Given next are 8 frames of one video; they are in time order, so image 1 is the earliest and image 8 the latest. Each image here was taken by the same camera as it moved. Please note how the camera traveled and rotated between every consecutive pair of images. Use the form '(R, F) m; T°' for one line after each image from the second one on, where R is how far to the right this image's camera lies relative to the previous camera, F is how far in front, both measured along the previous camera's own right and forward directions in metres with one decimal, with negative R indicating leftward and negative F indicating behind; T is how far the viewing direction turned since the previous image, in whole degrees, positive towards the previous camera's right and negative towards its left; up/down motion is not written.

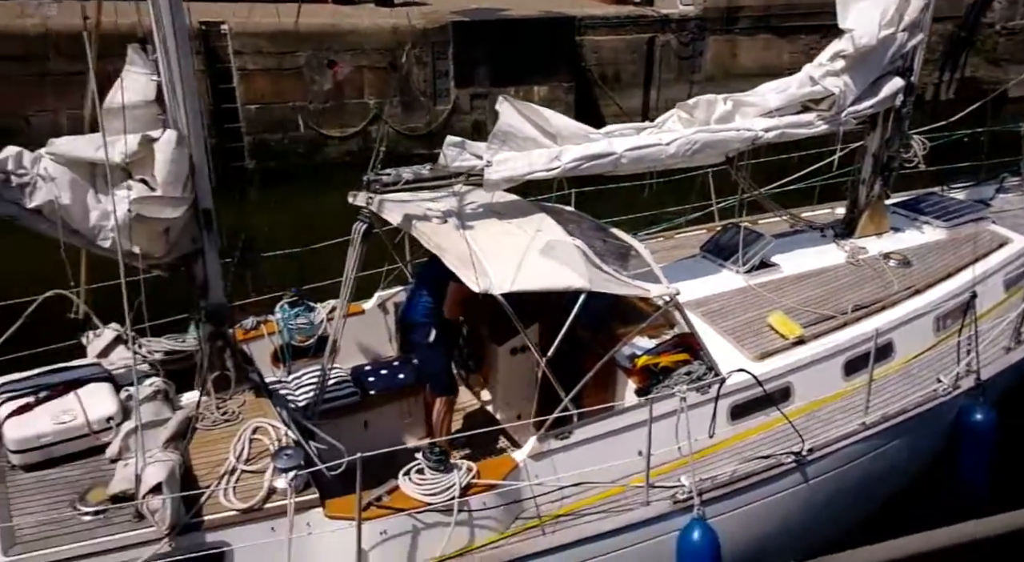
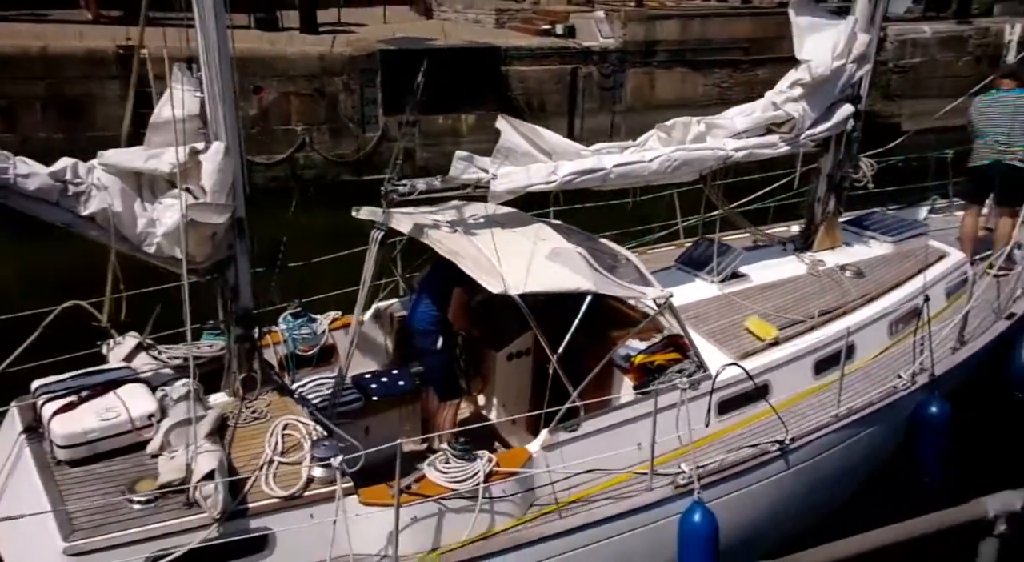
(-0.3, -0.3) m; +4°
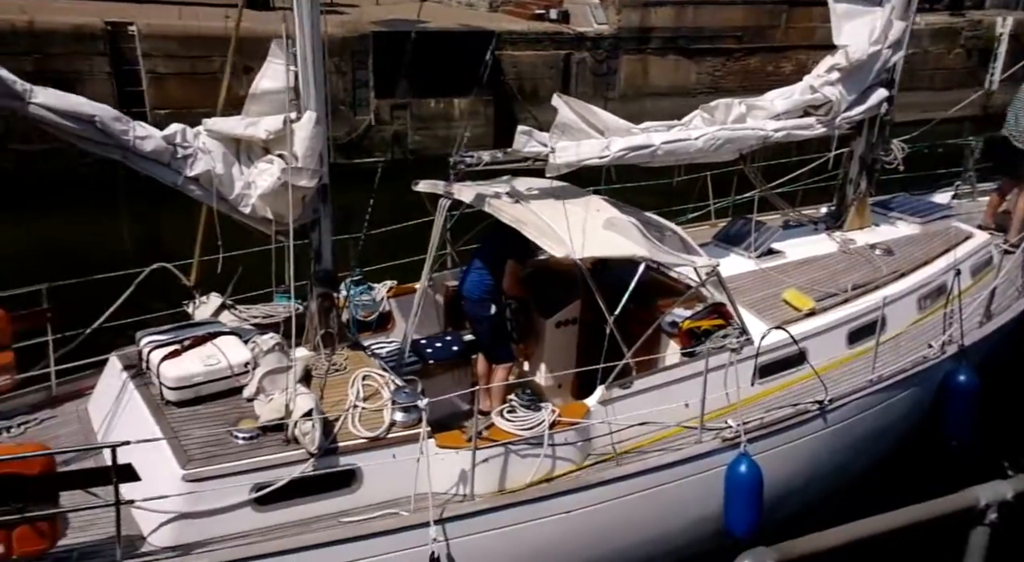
(-0.2, -0.3) m; -1°
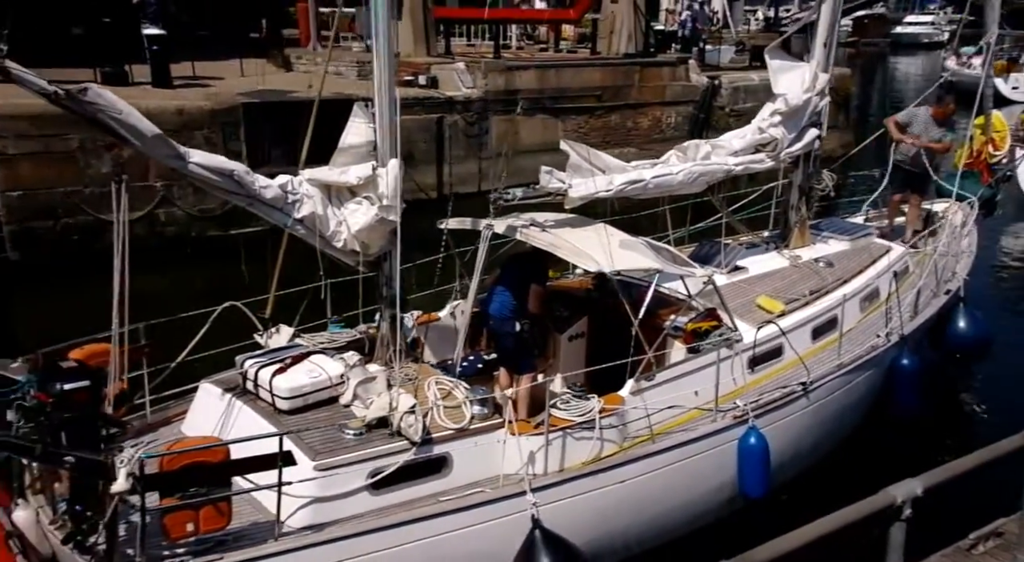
(-0.7, -0.8) m; +6°
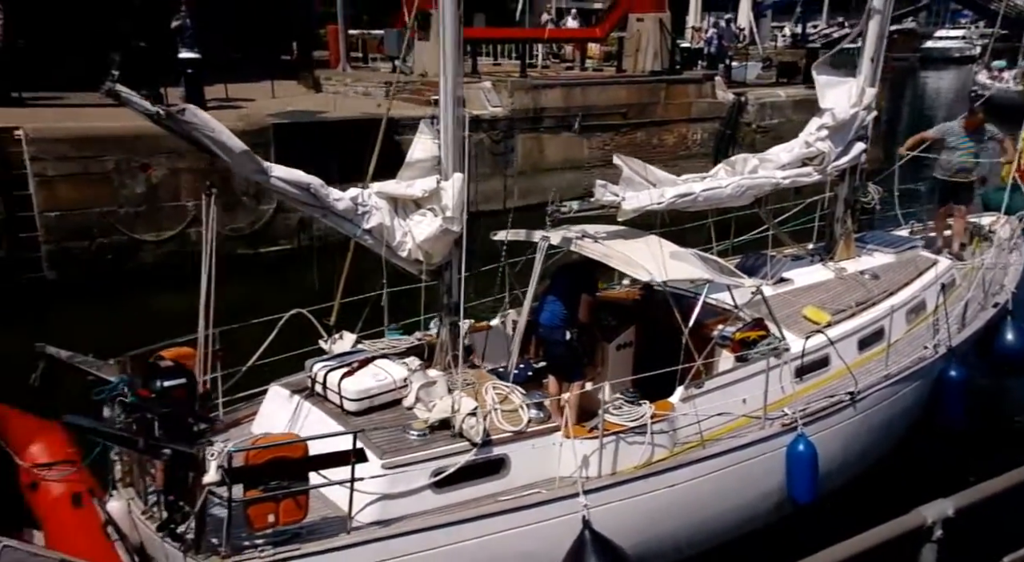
(-0.1, -0.2) m; -2°
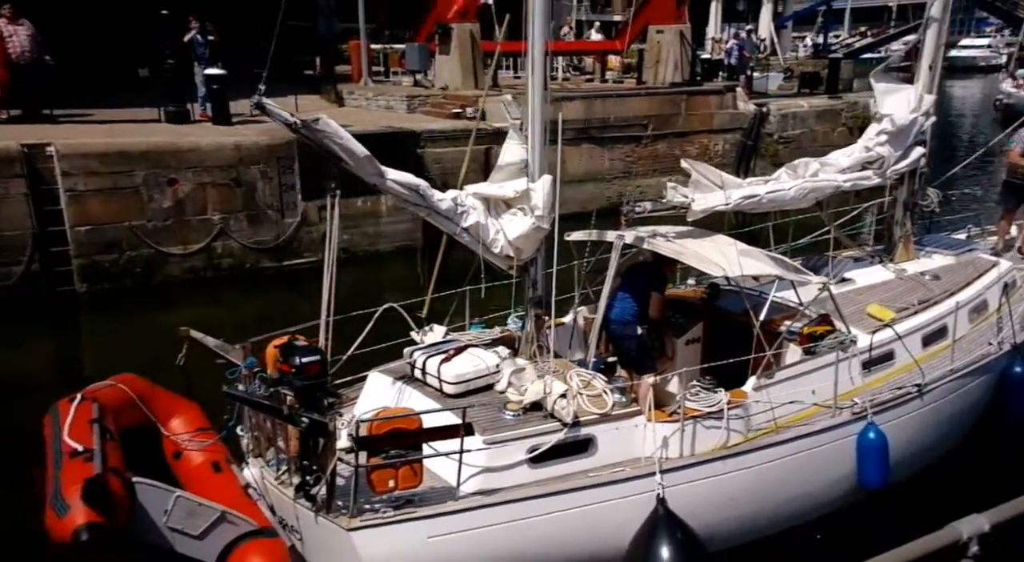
(-0.2, -0.4) m; -3°
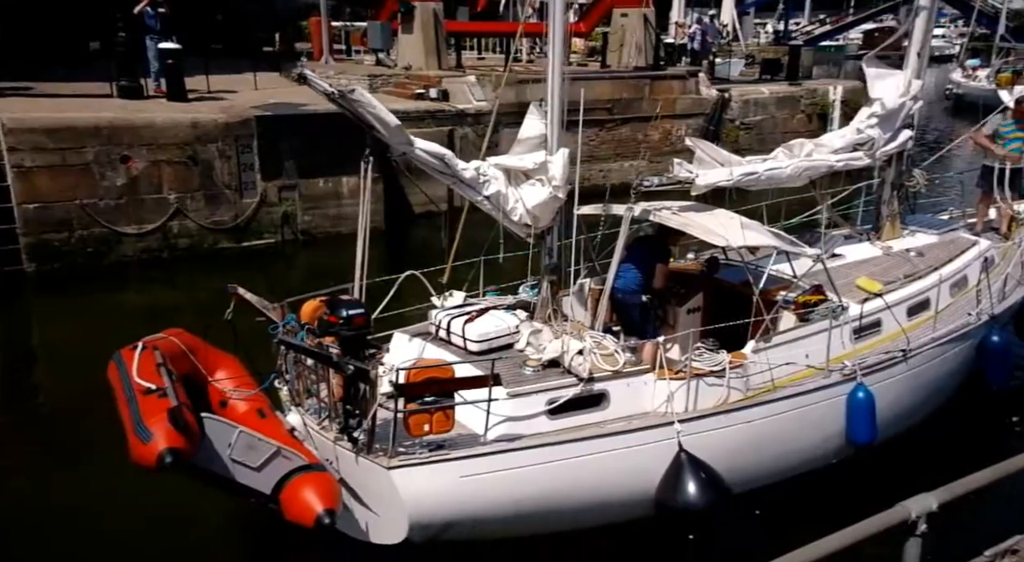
(-0.2, -0.4) m; +1°
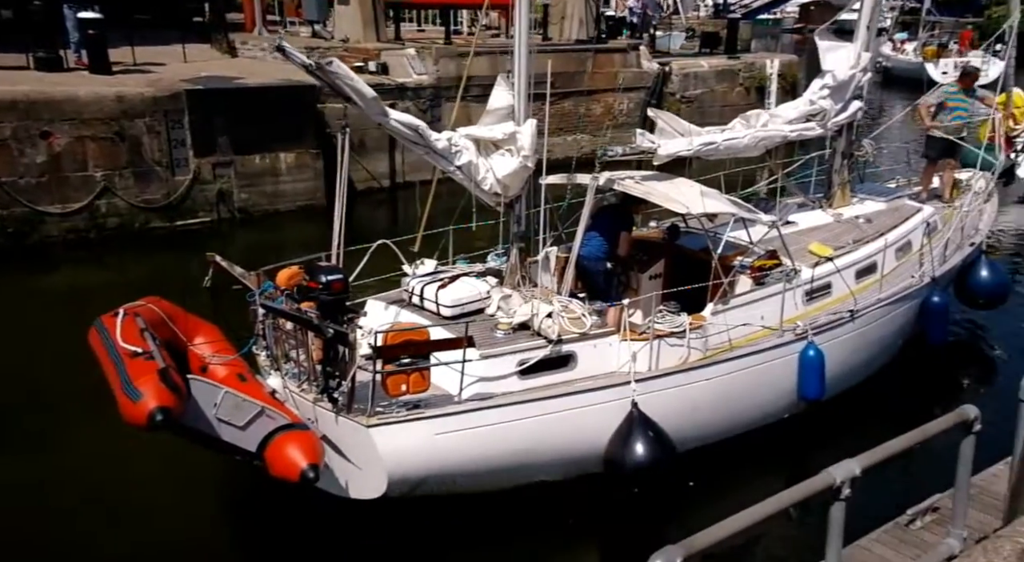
(-0.1, -0.2) m; +3°
